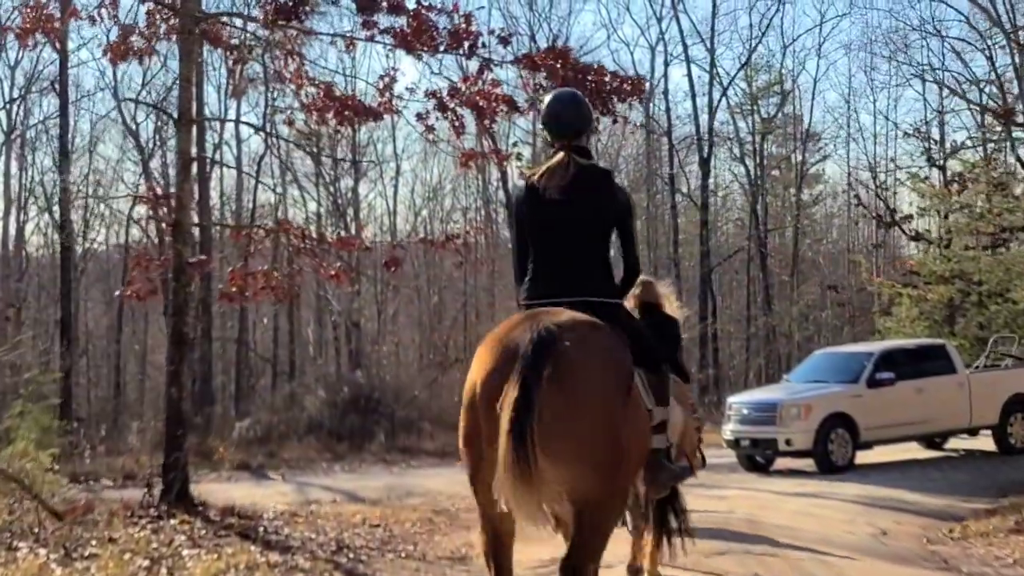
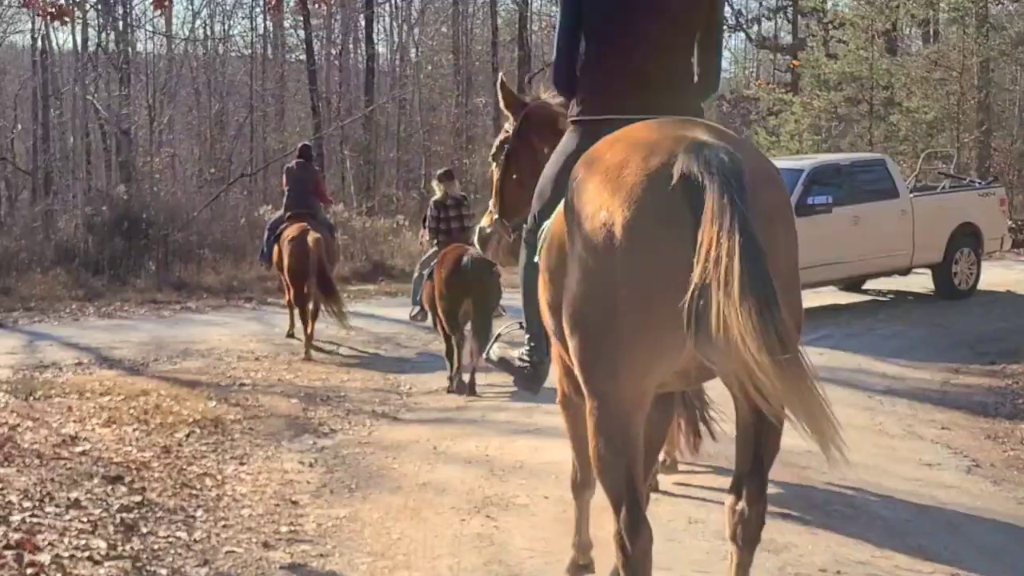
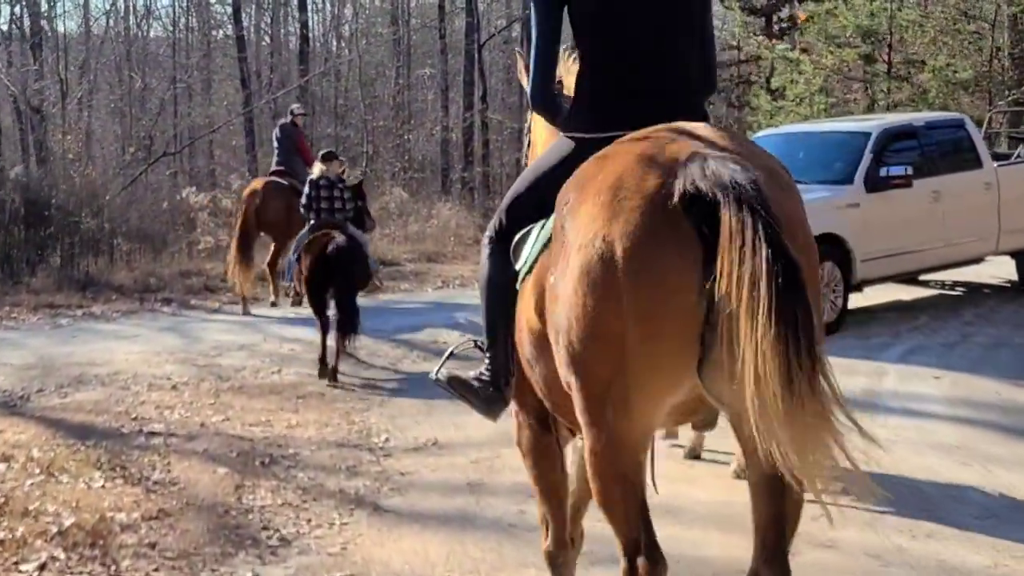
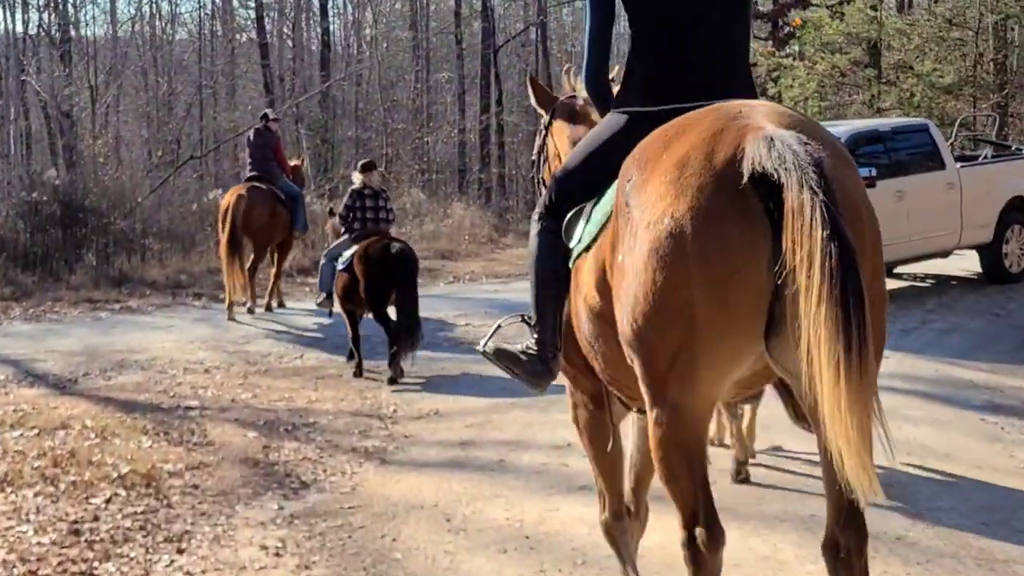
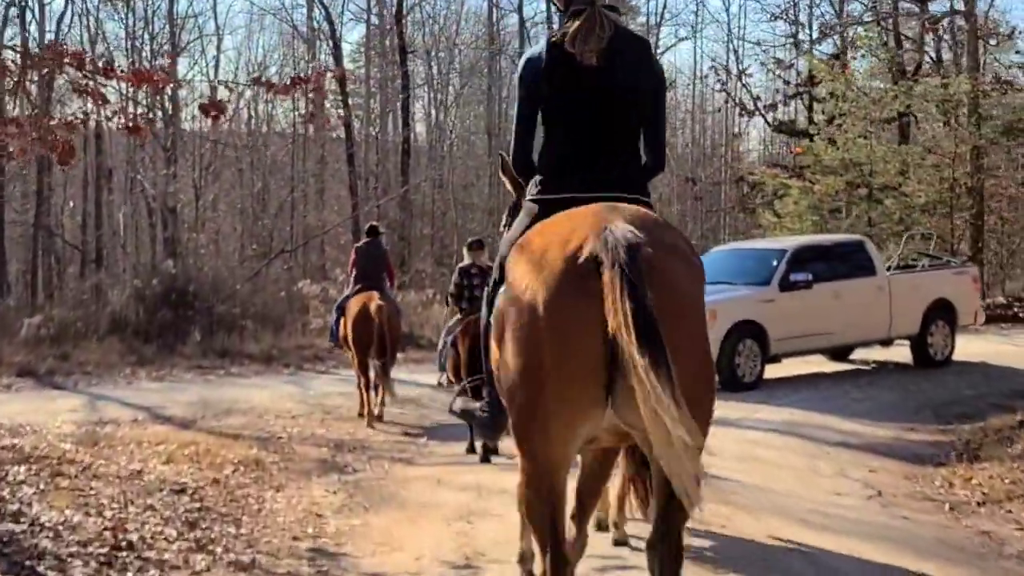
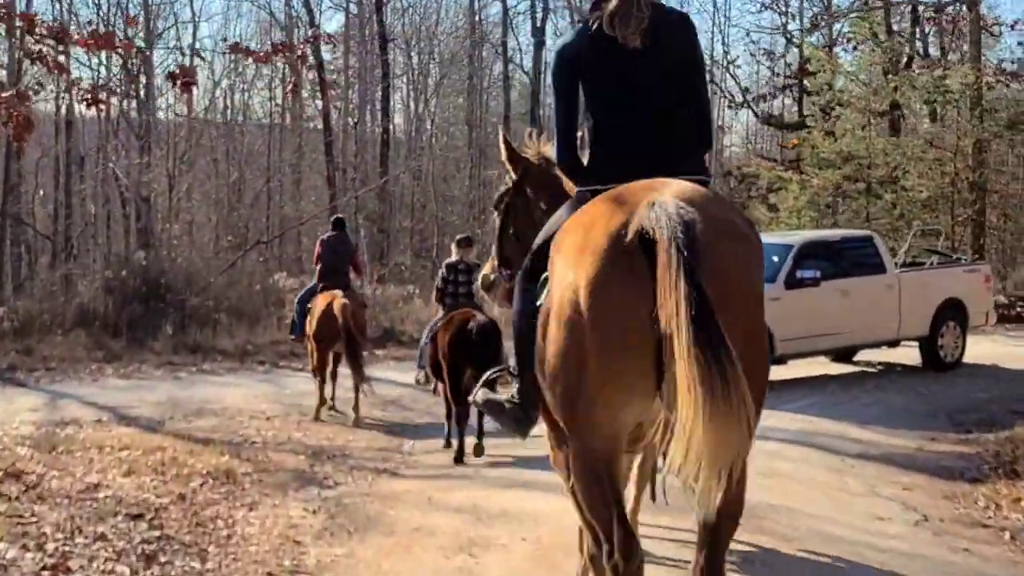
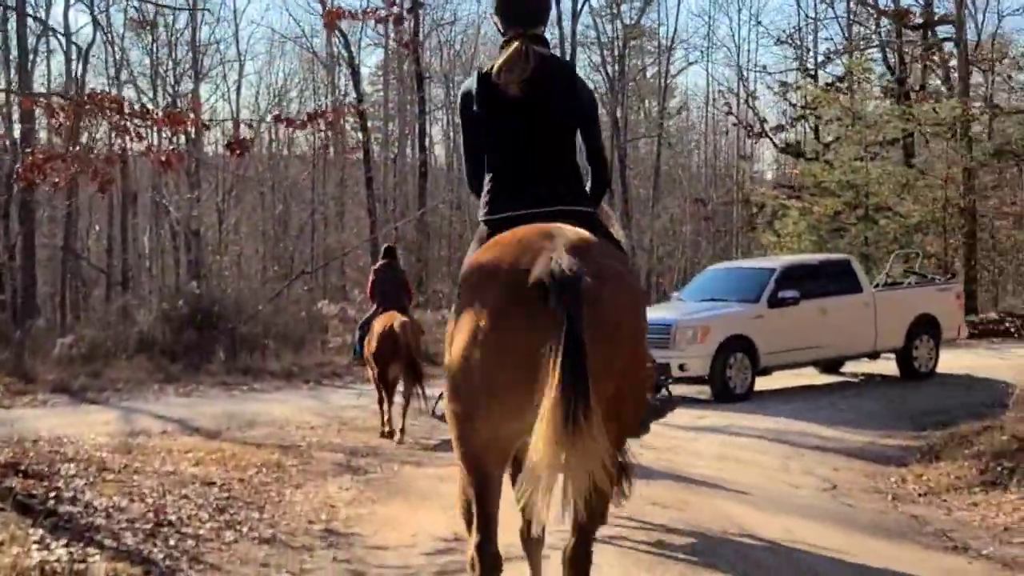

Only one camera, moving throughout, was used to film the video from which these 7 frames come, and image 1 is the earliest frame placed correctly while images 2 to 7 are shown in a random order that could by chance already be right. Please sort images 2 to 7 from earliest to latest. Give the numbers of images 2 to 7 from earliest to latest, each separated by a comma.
7, 5, 6, 2, 4, 3
